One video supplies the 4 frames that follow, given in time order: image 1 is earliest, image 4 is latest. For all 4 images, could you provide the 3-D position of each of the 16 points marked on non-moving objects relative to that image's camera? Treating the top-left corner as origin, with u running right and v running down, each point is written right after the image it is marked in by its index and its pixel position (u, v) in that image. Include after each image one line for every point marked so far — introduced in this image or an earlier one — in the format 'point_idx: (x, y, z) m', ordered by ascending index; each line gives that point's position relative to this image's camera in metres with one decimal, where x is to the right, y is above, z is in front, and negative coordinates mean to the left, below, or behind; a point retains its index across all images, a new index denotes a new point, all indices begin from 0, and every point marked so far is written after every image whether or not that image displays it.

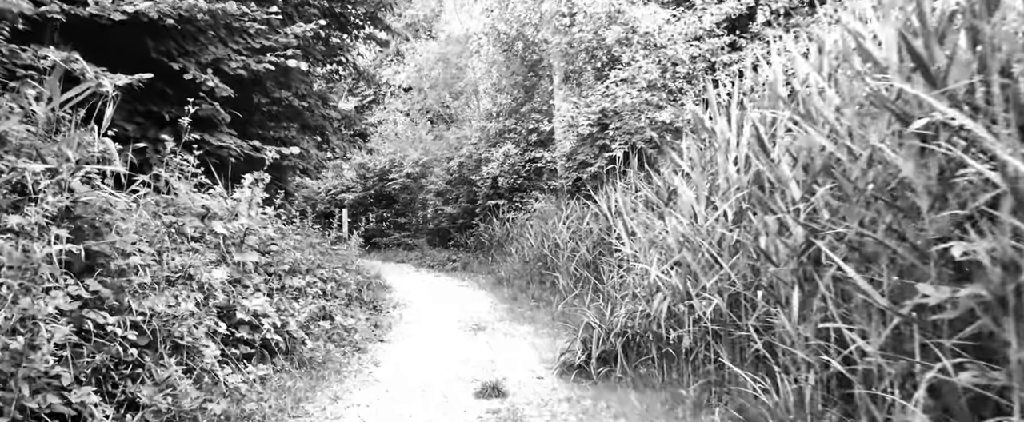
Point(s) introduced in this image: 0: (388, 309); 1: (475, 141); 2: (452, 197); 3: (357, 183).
0: (-1.4, -1.1, +8.0) m
1: (-0.8, +1.5, +16.1) m
2: (-1.3, +0.3, +16.3) m
3: (-4.1, +0.7, +19.4) m
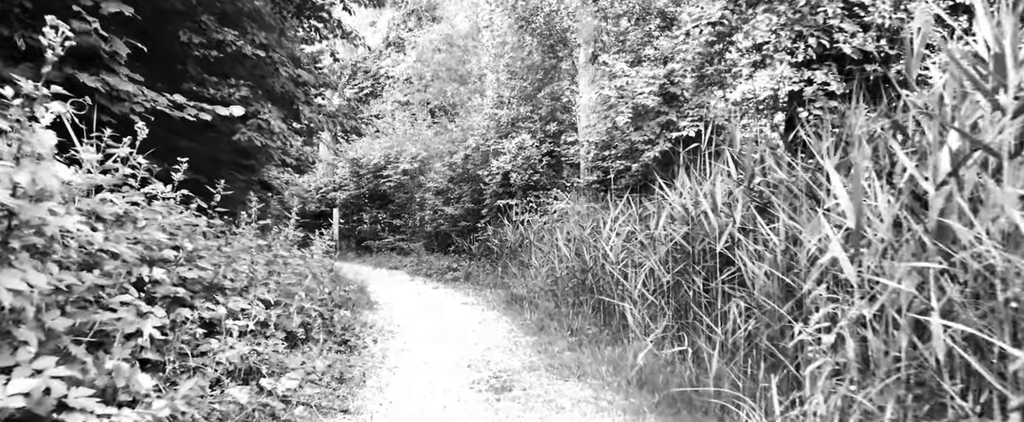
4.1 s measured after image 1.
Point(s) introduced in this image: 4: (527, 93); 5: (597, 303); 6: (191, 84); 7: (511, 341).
0: (-1.1, -1.0, +5.7) m
1: (-0.5, +1.5, +13.7) m
2: (-1.1, +0.3, +13.9) m
3: (-3.8, +0.7, +17.1) m
4: (+0.3, +2.1, +13.4) m
5: (+0.7, -0.8, +6.3) m
6: (-2.5, +1.0, +5.7) m
7: (0.0, -1.1, +6.3) m
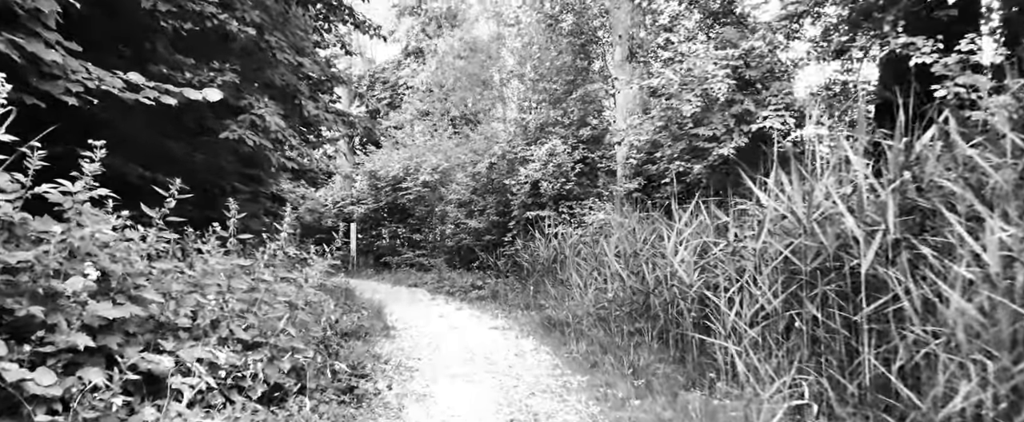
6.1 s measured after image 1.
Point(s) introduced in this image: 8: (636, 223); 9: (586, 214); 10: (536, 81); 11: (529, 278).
0: (-0.8, -1.1, +4.5) m
1: (0.0, +1.3, +12.5) m
2: (-0.6, +0.1, +12.8) m
3: (-3.2, +0.4, +16.0) m
4: (+0.8, +1.9, +12.2) m
5: (+1.1, -0.9, +5.1) m
6: (-2.2, +0.9, +4.5) m
7: (+0.3, -1.2, +5.1) m
8: (+1.2, -0.1, +6.7) m
9: (+1.0, 0.0, +9.4) m
10: (+0.4, +2.3, +12.9) m
11: (+0.3, -0.9, +9.8) m
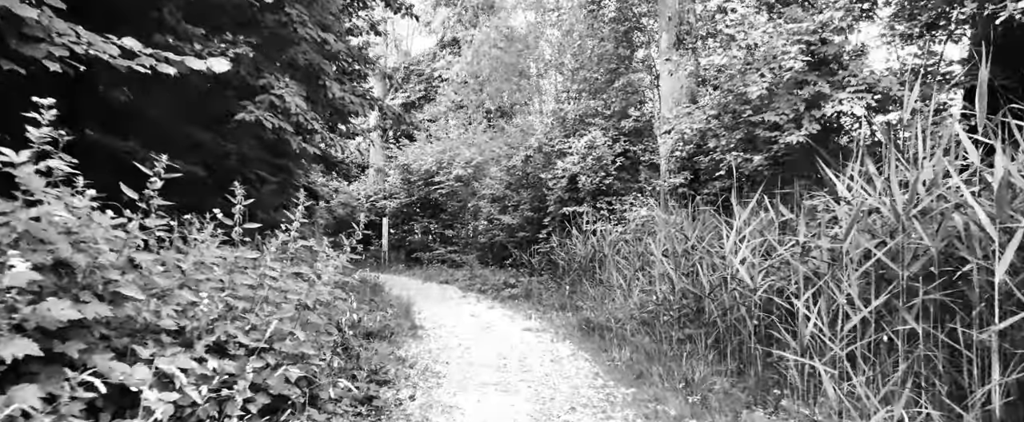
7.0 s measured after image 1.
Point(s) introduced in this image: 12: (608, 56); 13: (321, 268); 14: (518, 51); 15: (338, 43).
0: (-0.6, -1.0, +4.0) m
1: (+0.6, +1.4, +12.0) m
2: (0.0, +0.1, +12.2) m
3: (-2.5, +0.6, +15.6) m
4: (+1.4, +2.0, +11.7) m
5: (+1.3, -0.8, +4.5) m
6: (-1.9, +1.0, +4.1) m
7: (+0.5, -1.1, +4.5) m
8: (+1.5, -0.1, +6.1) m
9: (+1.4, 0.0, +8.8) m
10: (+1.1, +2.4, +12.3) m
11: (+0.7, -0.8, +9.3) m
12: (+1.5, +2.5, +11.5) m
13: (-1.2, -0.3, +3.8) m
14: (+0.1, +3.5, +15.9) m
15: (-1.4, +1.4, +5.8) m
